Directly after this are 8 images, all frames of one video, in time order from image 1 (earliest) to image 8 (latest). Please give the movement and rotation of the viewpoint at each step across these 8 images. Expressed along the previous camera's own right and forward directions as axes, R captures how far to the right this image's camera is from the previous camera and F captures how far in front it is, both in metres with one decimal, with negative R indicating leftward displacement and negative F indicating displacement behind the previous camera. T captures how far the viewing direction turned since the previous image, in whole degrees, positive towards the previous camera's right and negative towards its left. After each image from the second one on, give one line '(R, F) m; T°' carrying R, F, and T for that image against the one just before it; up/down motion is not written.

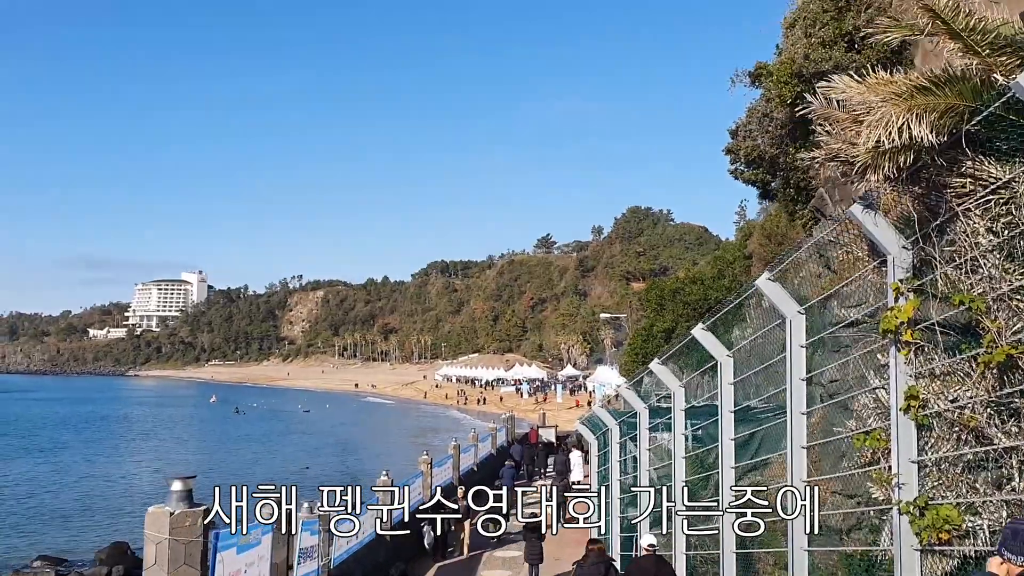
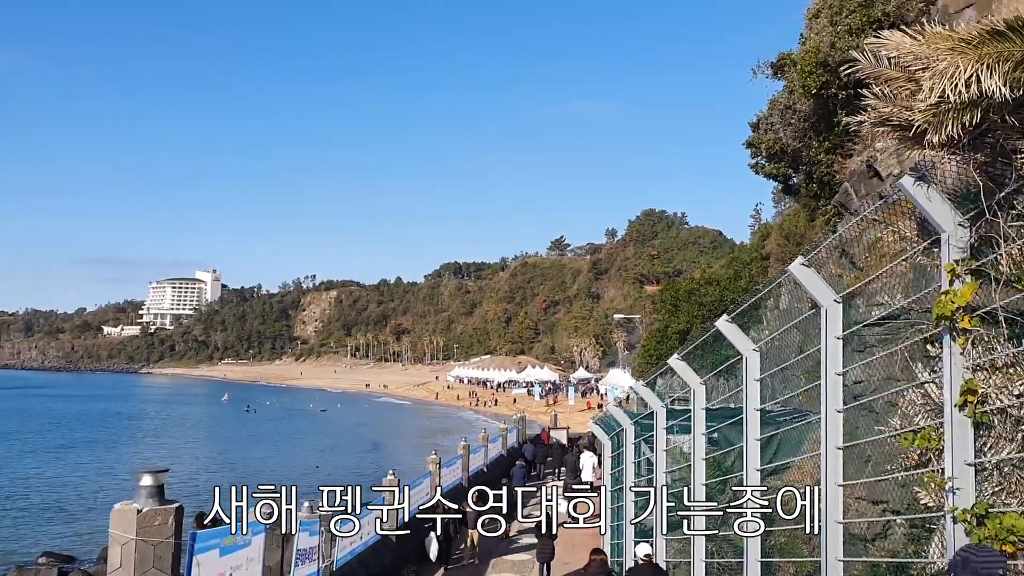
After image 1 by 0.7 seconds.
(0.0, +0.3) m; -1°
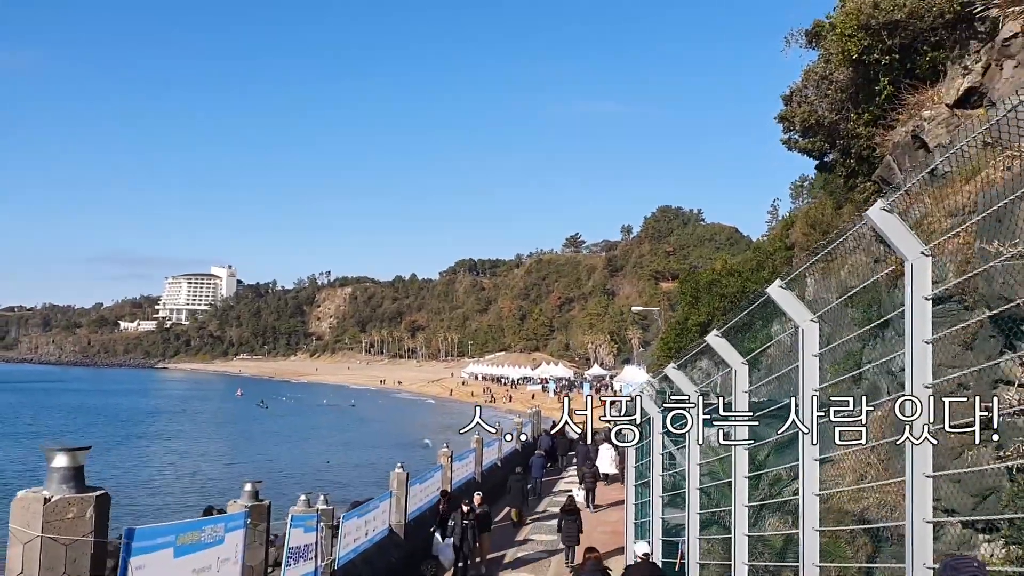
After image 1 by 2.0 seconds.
(0.0, +0.5) m; -1°
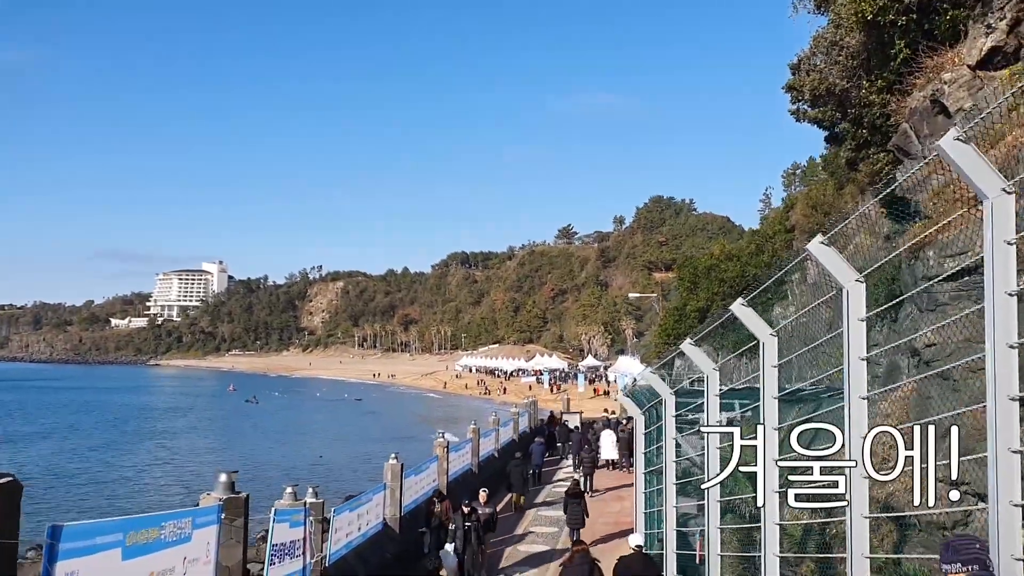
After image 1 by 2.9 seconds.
(0.0, +0.4) m; 0°
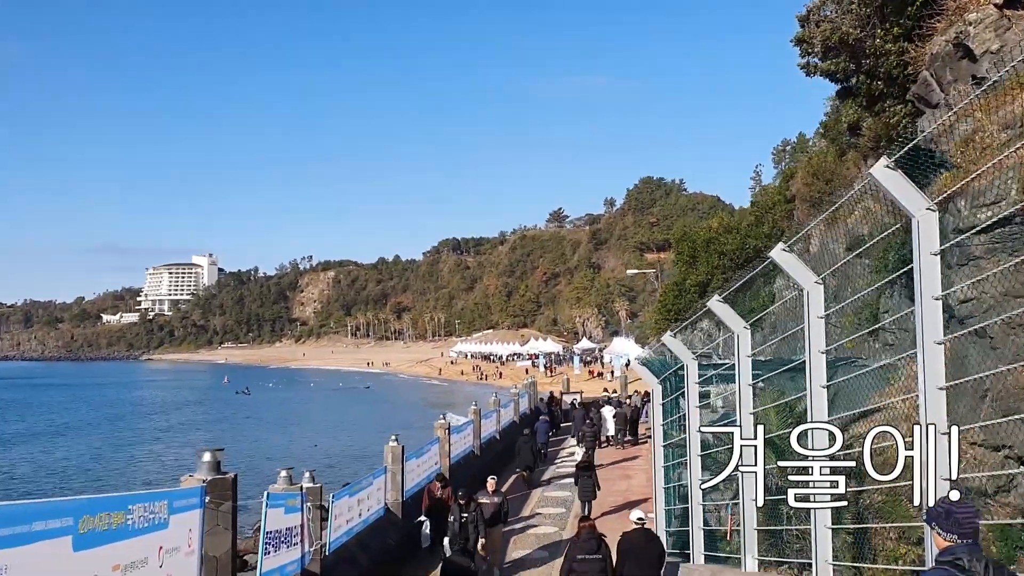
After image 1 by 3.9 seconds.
(-0.1, +0.4) m; +1°
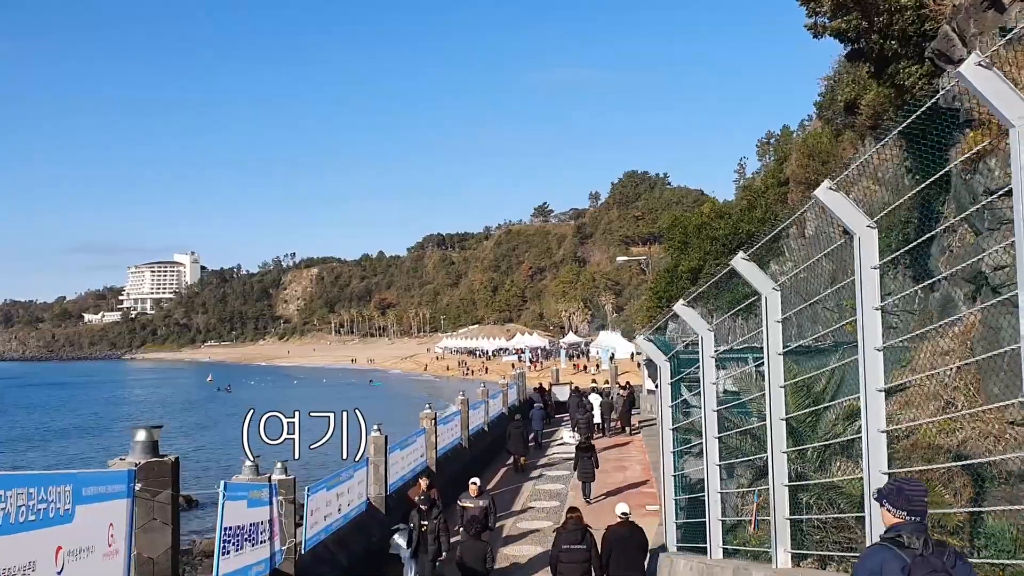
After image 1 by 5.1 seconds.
(0.0, +0.5) m; +1°
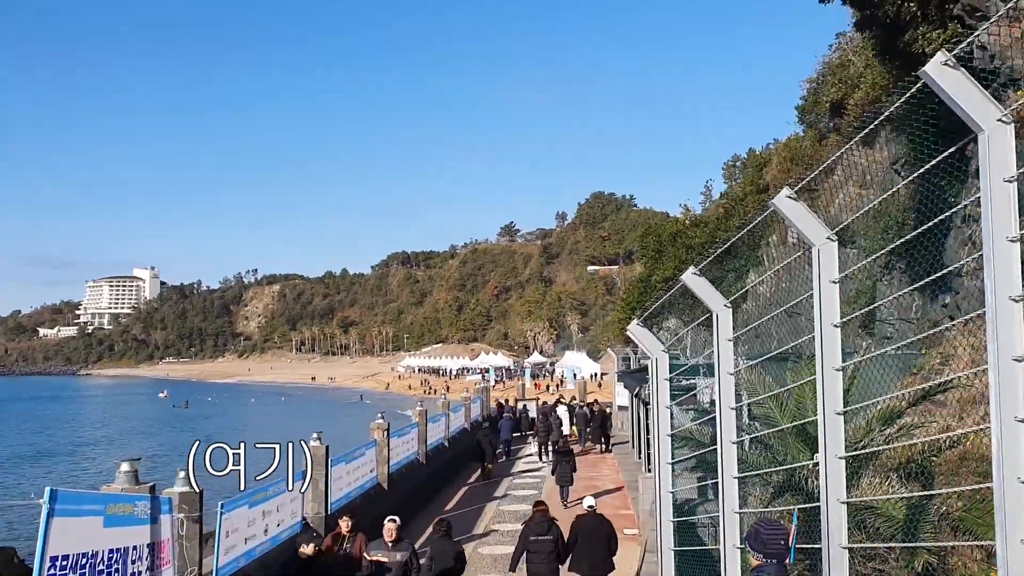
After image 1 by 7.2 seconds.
(0.0, +0.9) m; +2°
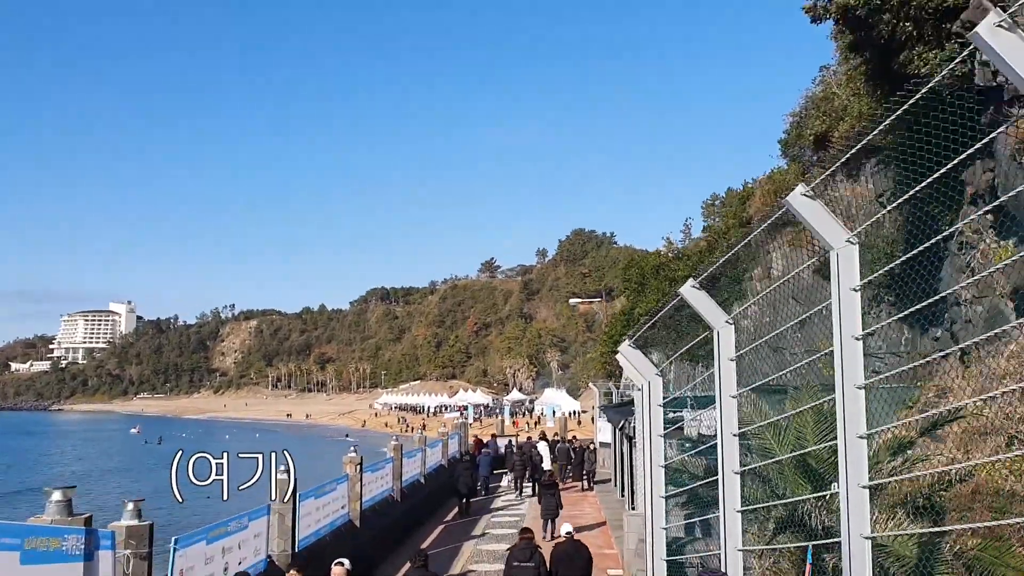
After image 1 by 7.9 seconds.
(0.0, +0.3) m; +1°
